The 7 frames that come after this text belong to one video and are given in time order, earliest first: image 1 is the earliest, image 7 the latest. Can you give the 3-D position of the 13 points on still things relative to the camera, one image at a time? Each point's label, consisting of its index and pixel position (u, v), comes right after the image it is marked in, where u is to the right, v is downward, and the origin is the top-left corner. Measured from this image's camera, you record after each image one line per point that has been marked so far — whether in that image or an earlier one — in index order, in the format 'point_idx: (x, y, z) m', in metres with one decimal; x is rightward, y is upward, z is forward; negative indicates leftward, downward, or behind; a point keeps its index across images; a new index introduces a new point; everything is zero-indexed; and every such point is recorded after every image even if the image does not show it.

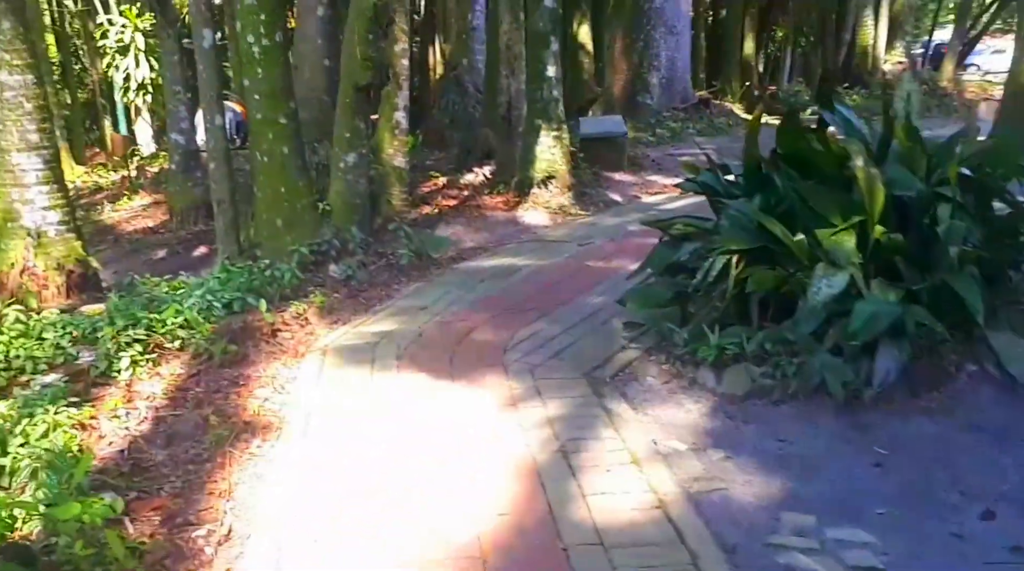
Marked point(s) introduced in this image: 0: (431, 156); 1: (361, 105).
0: (-1.1, +1.8, +13.7) m
1: (-1.1, +1.3, +7.6) m
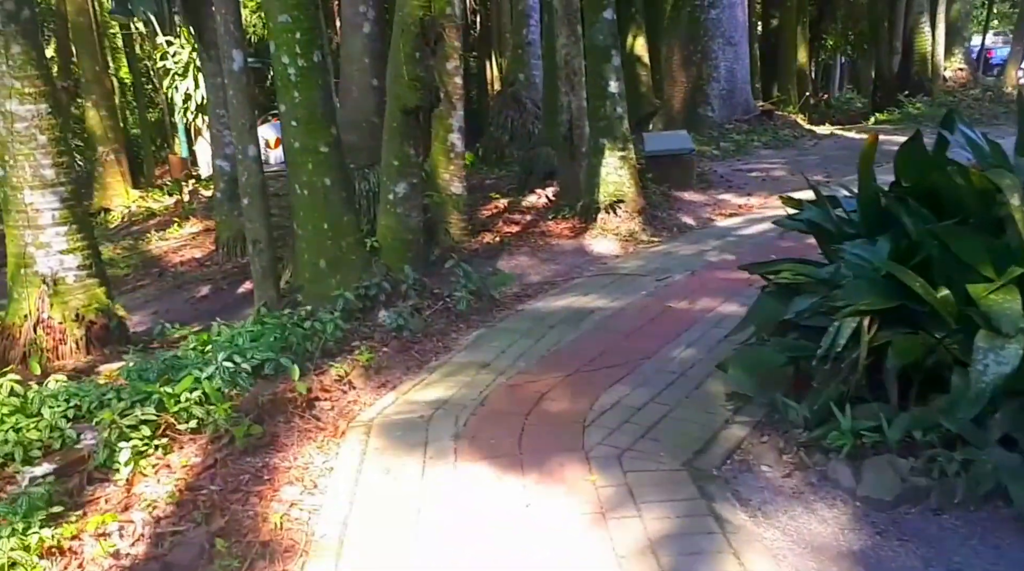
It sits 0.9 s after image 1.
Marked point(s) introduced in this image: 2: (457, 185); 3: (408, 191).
0: (-0.4, +1.4, +12.8) m
1: (-0.6, +1.0, +6.7) m
2: (-0.5, +0.9, +8.7) m
3: (-0.7, +0.6, +6.9) m
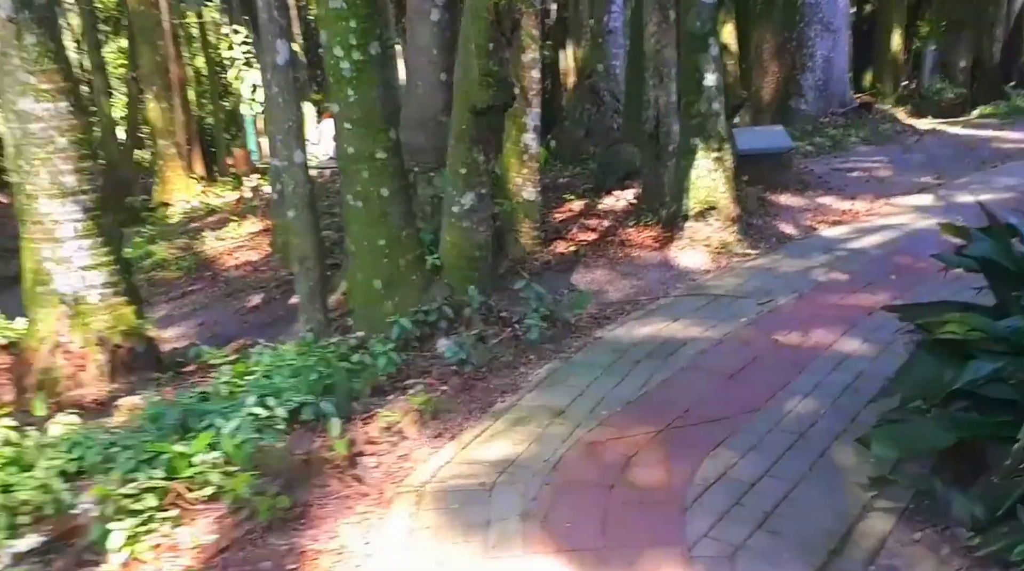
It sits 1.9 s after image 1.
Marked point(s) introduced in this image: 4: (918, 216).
0: (+0.5, +1.3, +11.9) m
1: (-0.2, +0.9, +5.9) m
2: (+0.1, +0.7, +7.9) m
3: (-0.2, +0.5, +6.0) m
4: (+3.7, +0.6, +9.1) m
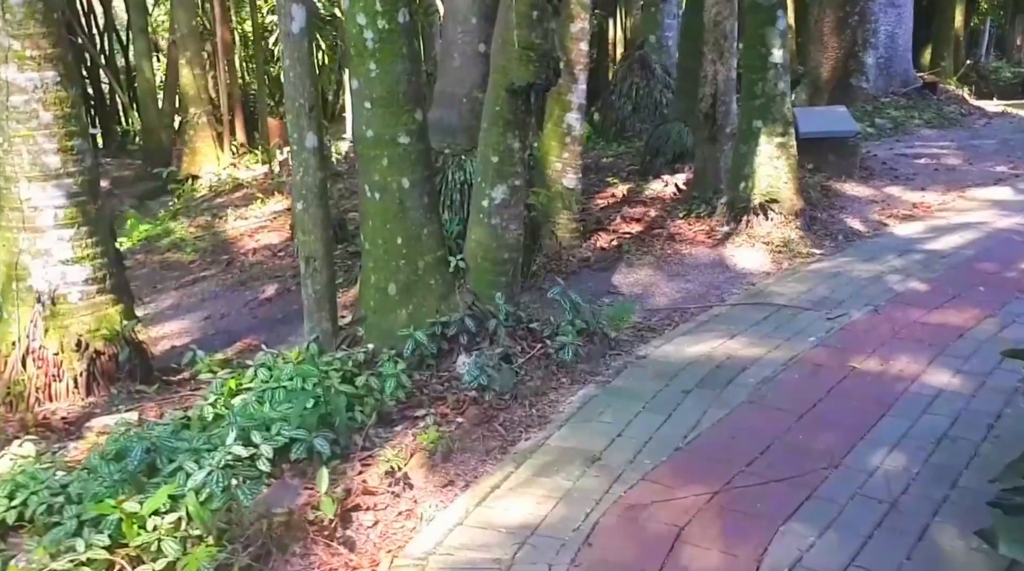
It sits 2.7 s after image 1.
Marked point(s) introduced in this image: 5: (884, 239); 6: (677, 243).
0: (+1.0, +1.4, +11.1) m
1: (0.0, +0.8, +5.1) m
2: (+0.4, +0.7, +7.1) m
3: (0.0, +0.5, +5.2) m
4: (+4.0, +0.6, +8.2) m
5: (+2.8, +0.3, +7.8) m
6: (+1.2, +0.3, +7.5) m
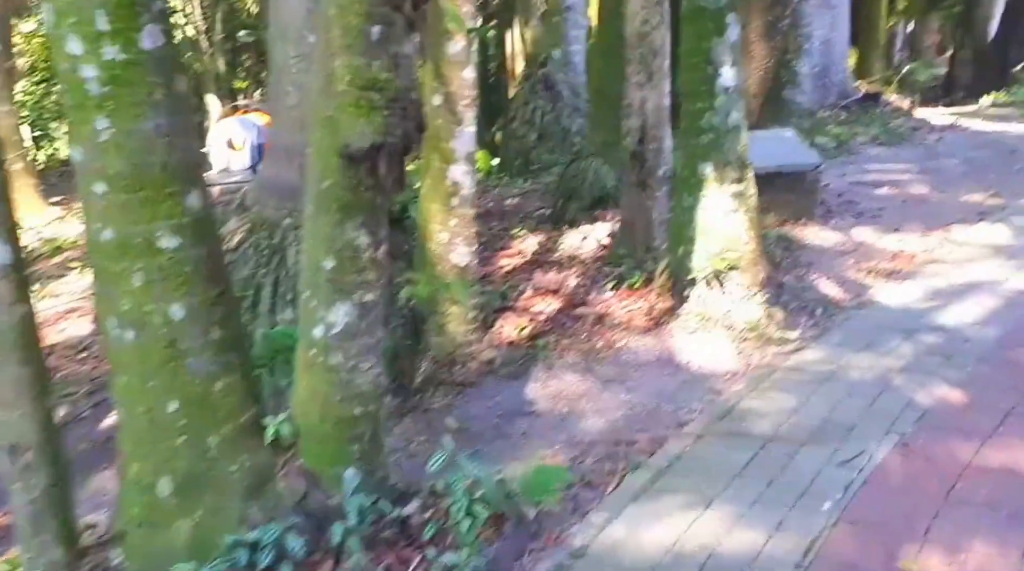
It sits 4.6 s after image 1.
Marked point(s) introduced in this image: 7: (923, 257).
0: (-0.1, +0.8, +9.2) m
1: (-0.5, +0.3, +3.2) m
2: (-0.3, +0.2, +5.2) m
3: (-0.5, -0.1, +3.3) m
4: (+3.2, +0.1, +6.6) m
5: (+2.1, -0.2, +6.1) m
6: (+0.5, -0.2, +5.7) m
7: (+3.0, +0.2, +7.6) m
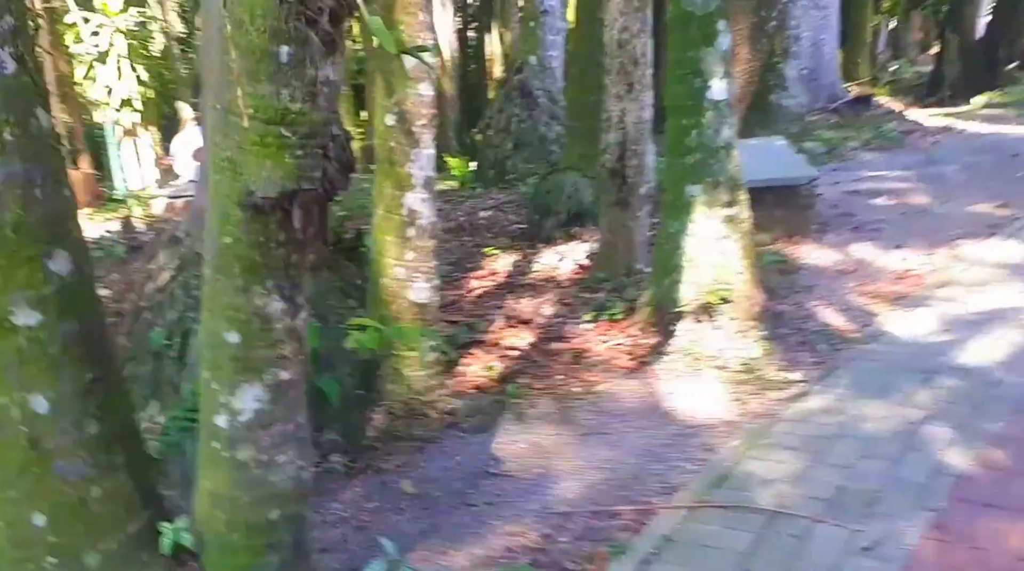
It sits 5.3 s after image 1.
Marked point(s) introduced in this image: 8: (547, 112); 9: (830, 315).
0: (-0.3, +0.6, +8.6) m
1: (-0.6, +0.1, +2.6) m
2: (-0.4, 0.0, +4.6) m
3: (-0.6, -0.3, +2.7) m
4: (+3.0, -0.1, +6.0) m
5: (+2.0, -0.3, +5.5) m
6: (+0.4, -0.4, +5.1) m
7: (+2.9, +0.1, +7.0) m
8: (+0.4, +1.6, +9.2) m
9: (+1.9, -0.2, +6.1) m
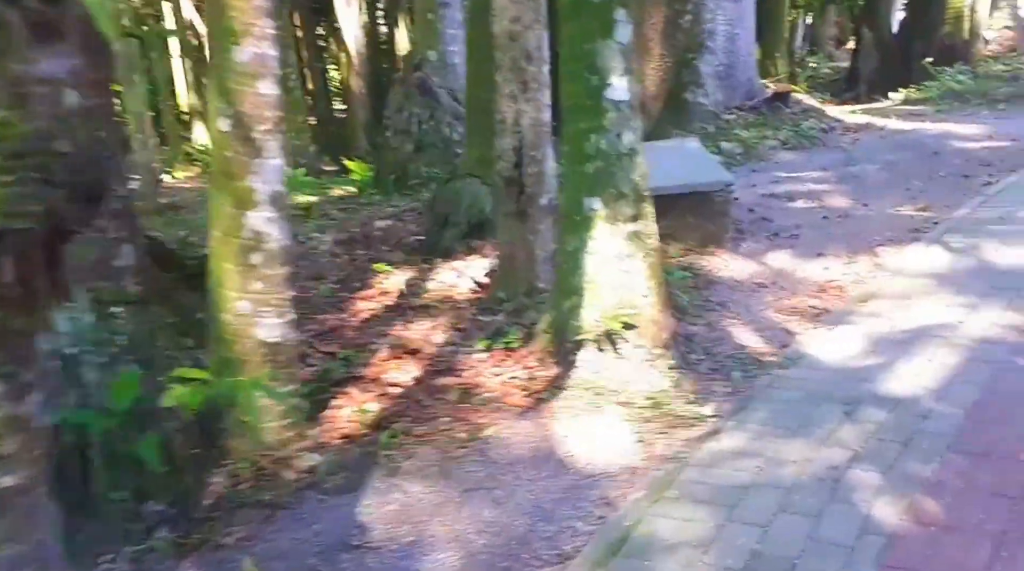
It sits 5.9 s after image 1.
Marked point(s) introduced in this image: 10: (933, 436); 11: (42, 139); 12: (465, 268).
0: (-1.1, +0.5, +8.0) m
1: (-1.0, -0.1, +1.9) m
2: (-0.9, -0.1, +3.9) m
3: (-1.0, -0.4, +2.0) m
4: (+2.4, -0.1, +5.6) m
5: (+1.4, -0.4, +5.0) m
6: (-0.2, -0.5, +4.5) m
7: (+2.2, 0.0, +6.6) m
8: (-0.5, +1.4, +8.6) m
9: (+1.3, -0.3, +5.6) m
10: (+1.7, -0.6, +4.2) m
11: (-0.8, +0.2, +1.8) m
12: (-0.3, +0.1, +6.4) m
